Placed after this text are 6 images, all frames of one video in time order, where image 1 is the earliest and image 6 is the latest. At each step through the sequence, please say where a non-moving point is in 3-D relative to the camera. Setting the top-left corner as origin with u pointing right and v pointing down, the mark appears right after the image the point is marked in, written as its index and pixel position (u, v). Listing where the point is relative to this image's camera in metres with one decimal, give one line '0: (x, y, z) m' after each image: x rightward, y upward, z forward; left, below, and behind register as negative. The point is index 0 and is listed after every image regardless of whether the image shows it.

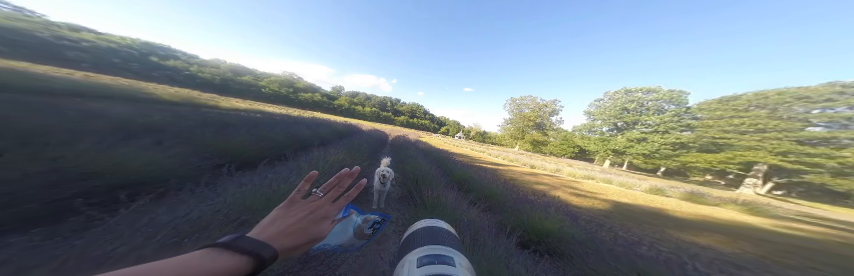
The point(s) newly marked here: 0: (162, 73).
0: (-11.8, +2.9, +6.9) m
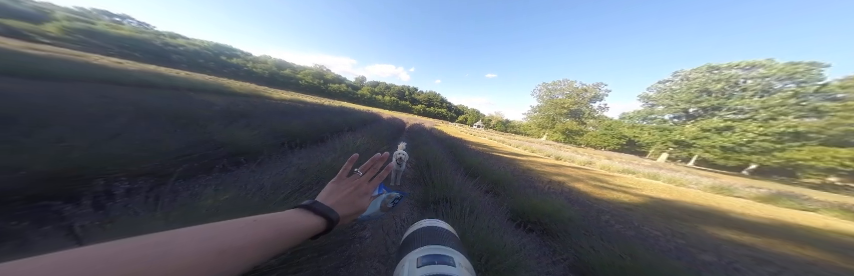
0: (-10.9, +3.7, +8.2) m
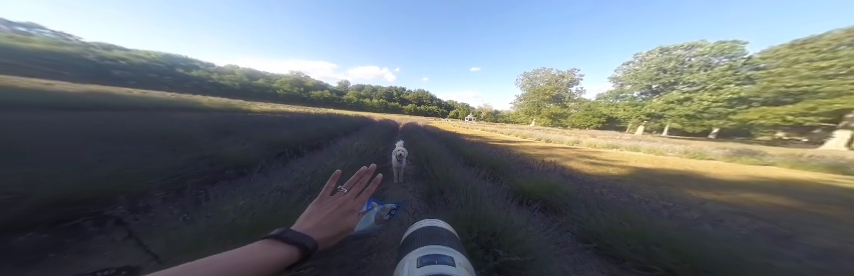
0: (-11.5, +2.6, +7.4) m
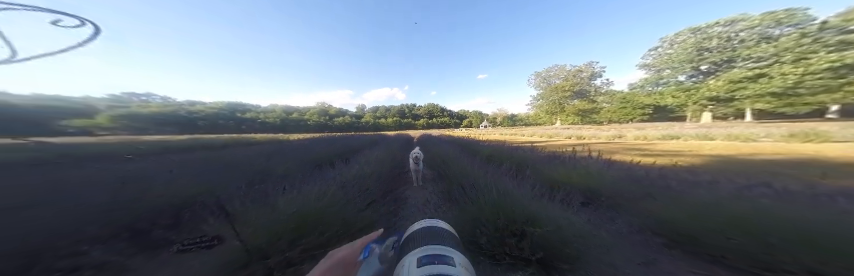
0: (-10.3, +0.7, +8.4) m
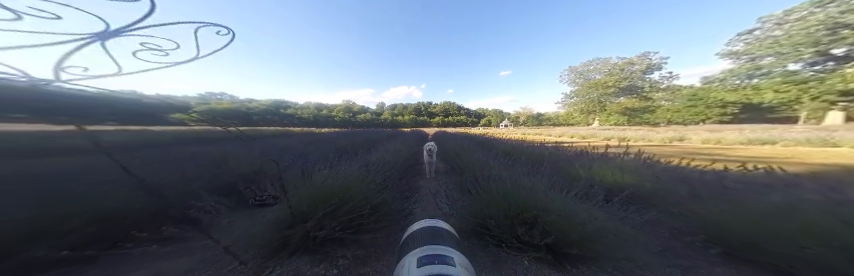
0: (-8.8, +1.0, +9.1) m
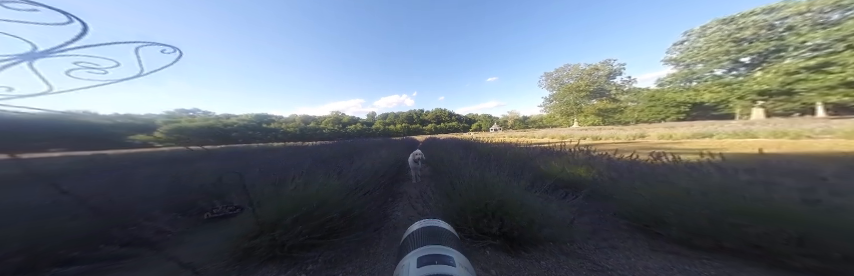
0: (-9.5, +0.1, +8.9) m
